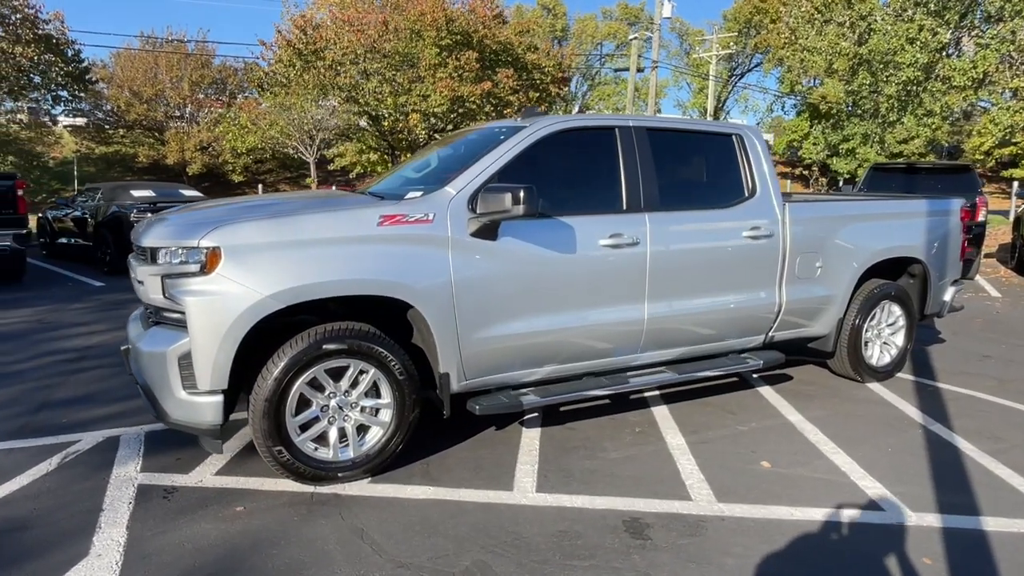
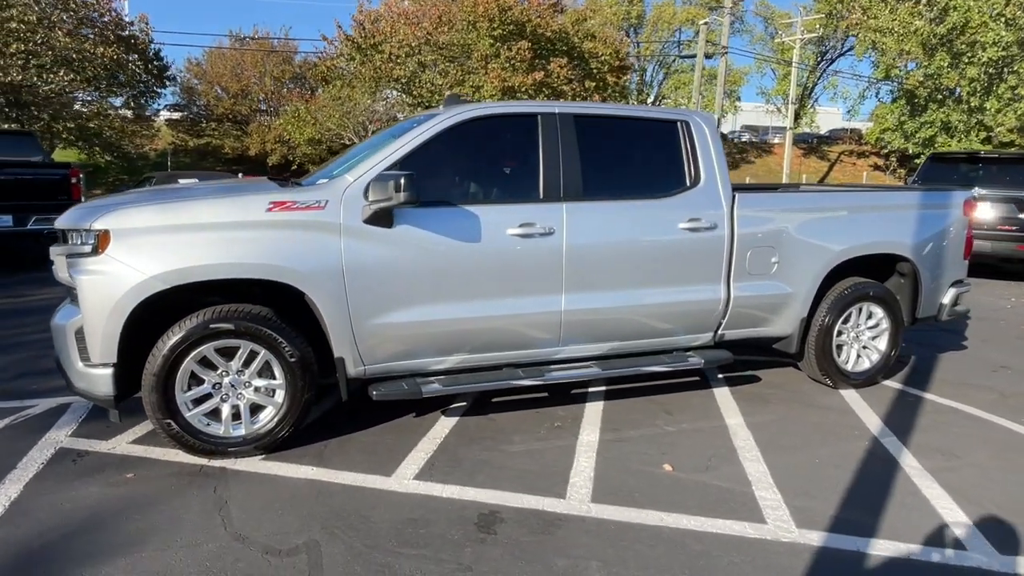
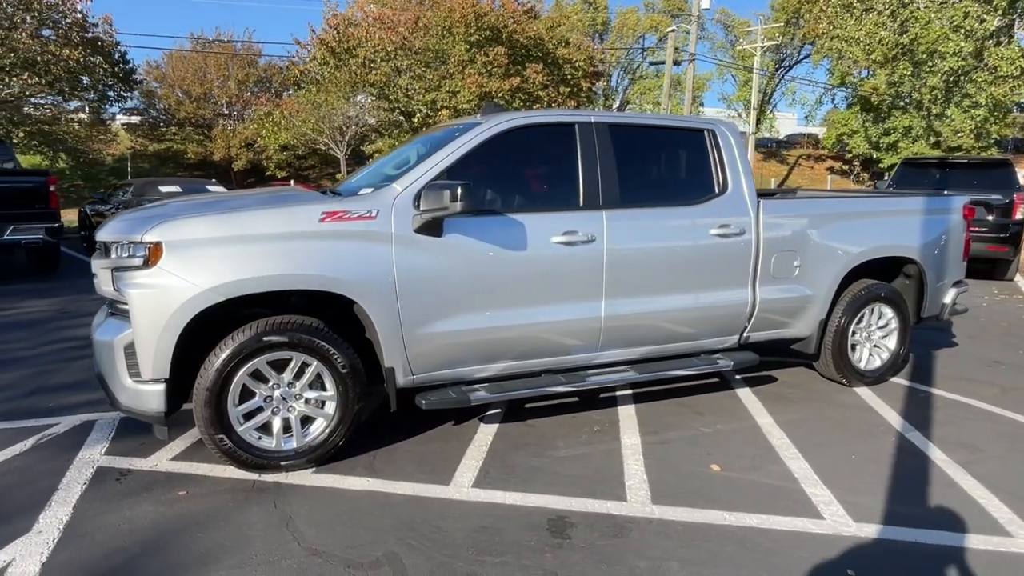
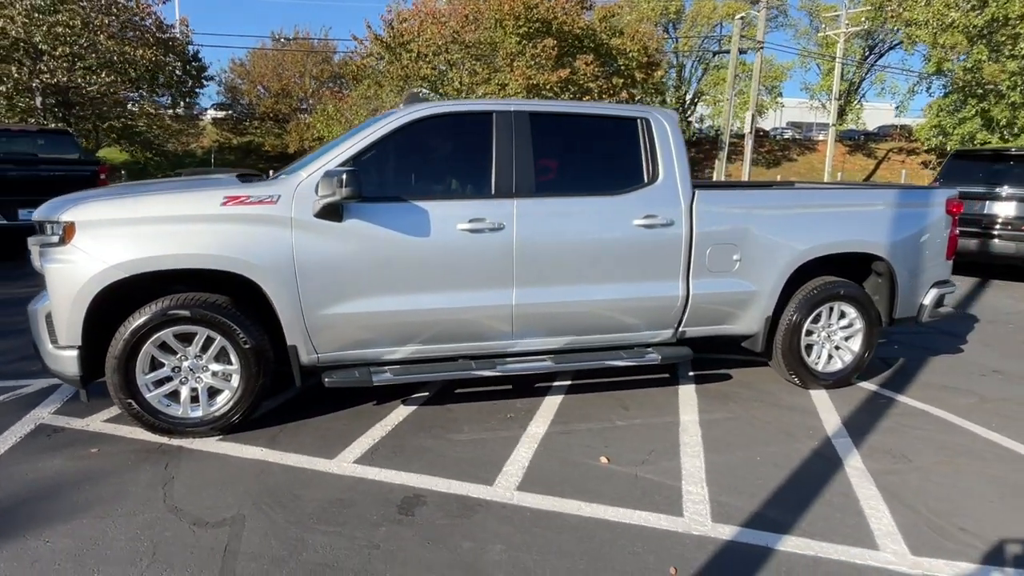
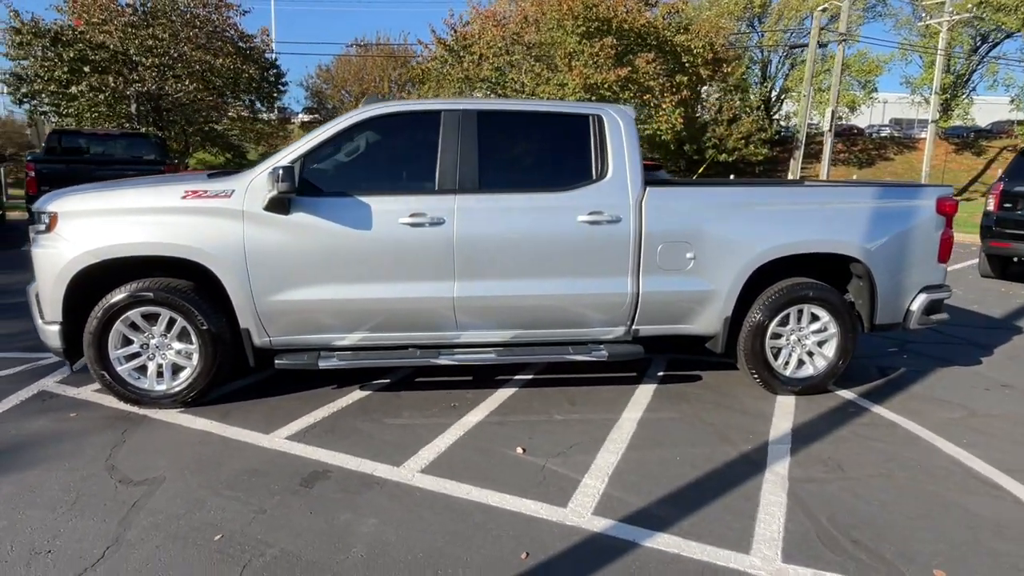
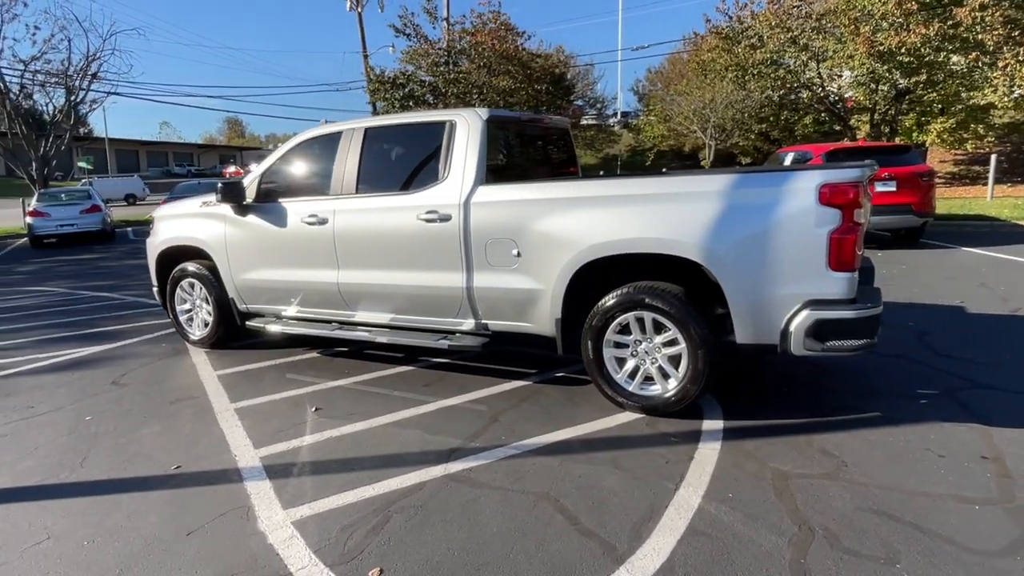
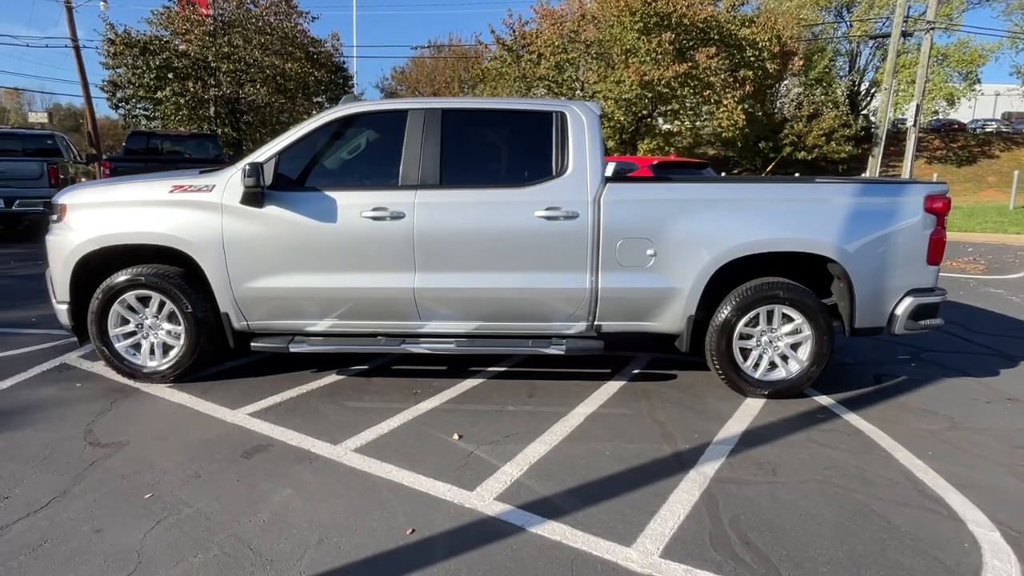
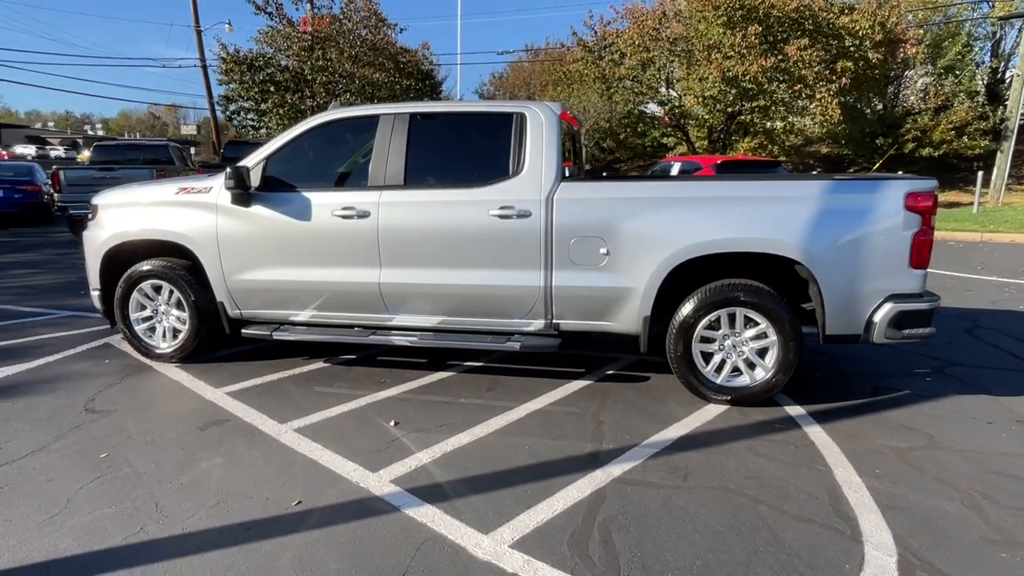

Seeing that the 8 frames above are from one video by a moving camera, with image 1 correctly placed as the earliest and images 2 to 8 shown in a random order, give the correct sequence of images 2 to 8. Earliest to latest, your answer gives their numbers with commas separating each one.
3, 2, 4, 5, 7, 8, 6
